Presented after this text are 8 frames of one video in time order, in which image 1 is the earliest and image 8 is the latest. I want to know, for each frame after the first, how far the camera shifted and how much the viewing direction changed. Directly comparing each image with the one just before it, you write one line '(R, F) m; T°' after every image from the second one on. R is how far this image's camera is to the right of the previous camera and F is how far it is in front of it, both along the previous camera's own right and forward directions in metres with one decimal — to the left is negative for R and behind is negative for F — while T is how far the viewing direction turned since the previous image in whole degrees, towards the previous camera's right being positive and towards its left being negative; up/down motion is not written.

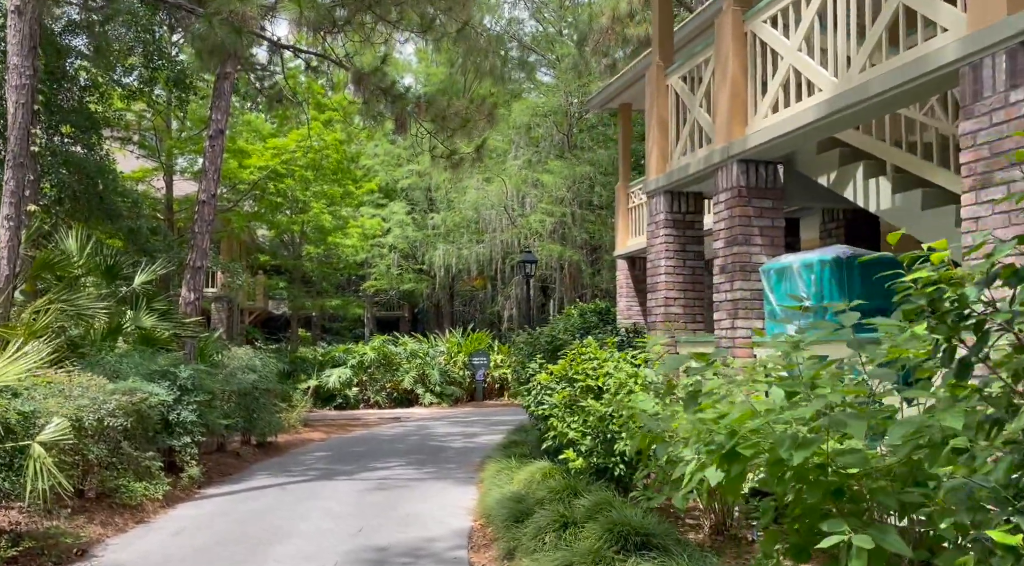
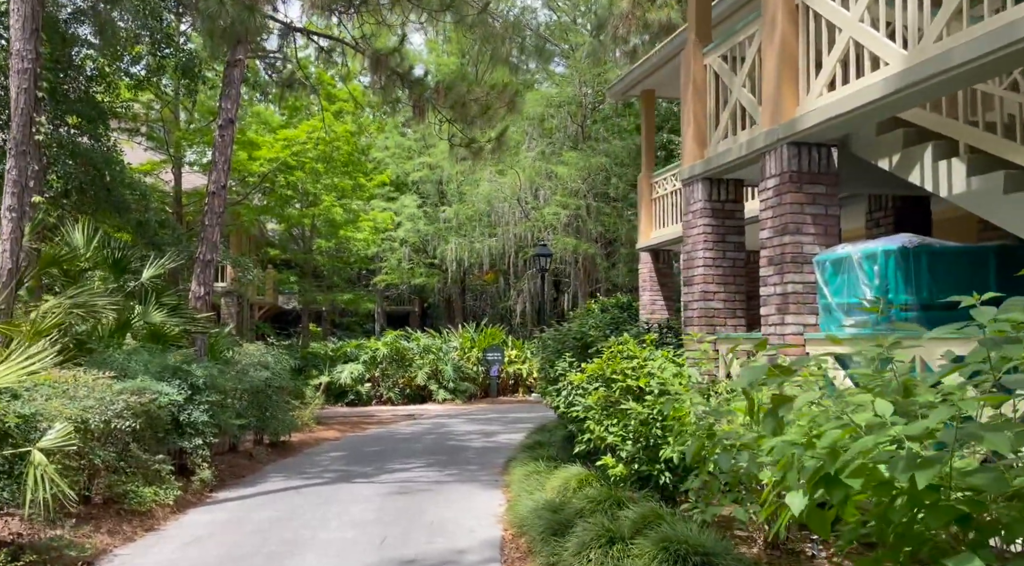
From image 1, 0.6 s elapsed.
(-0.2, +0.5) m; 0°
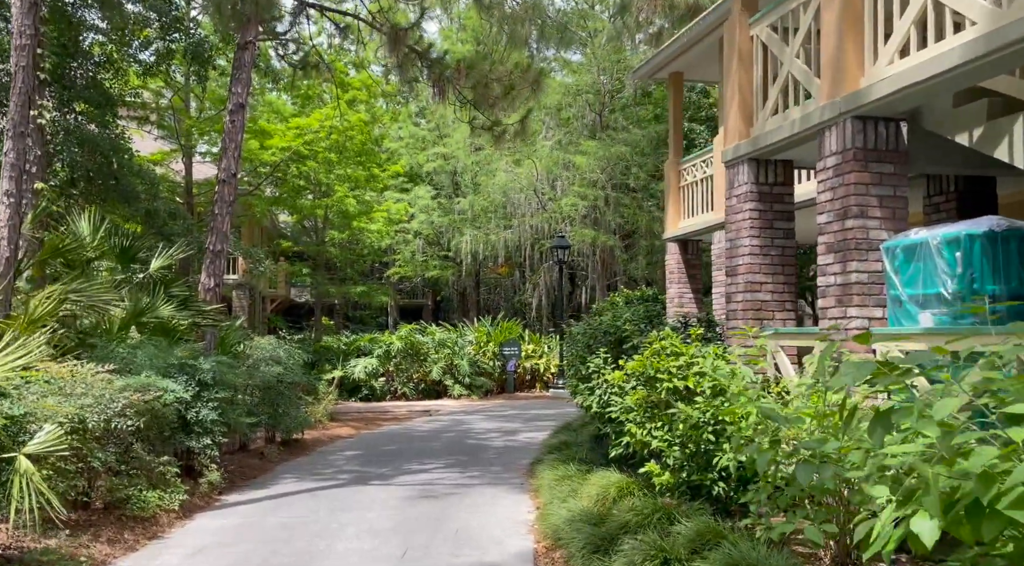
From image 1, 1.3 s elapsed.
(-0.1, +0.6) m; -1°
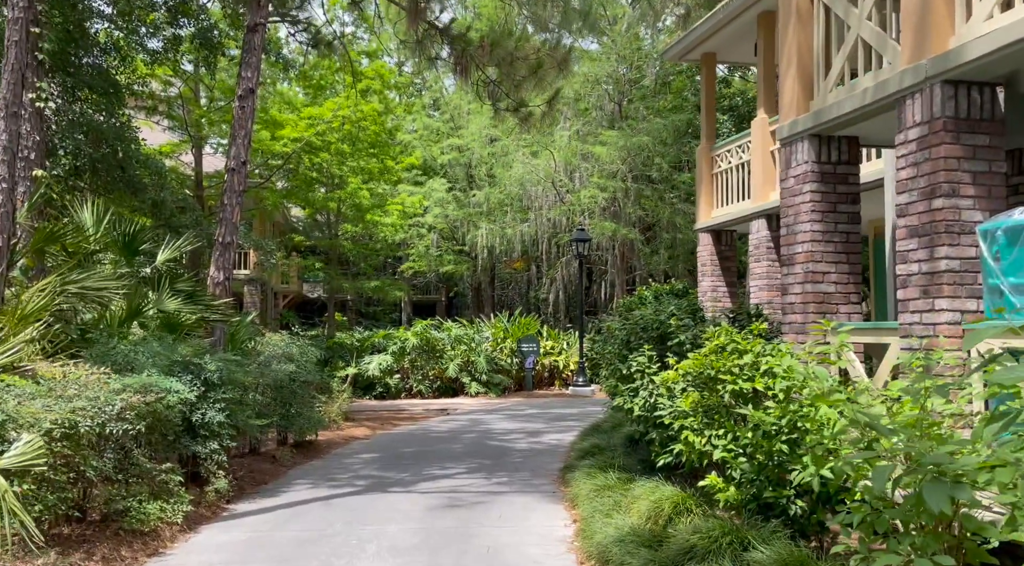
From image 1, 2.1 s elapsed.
(-0.2, +0.7) m; -1°
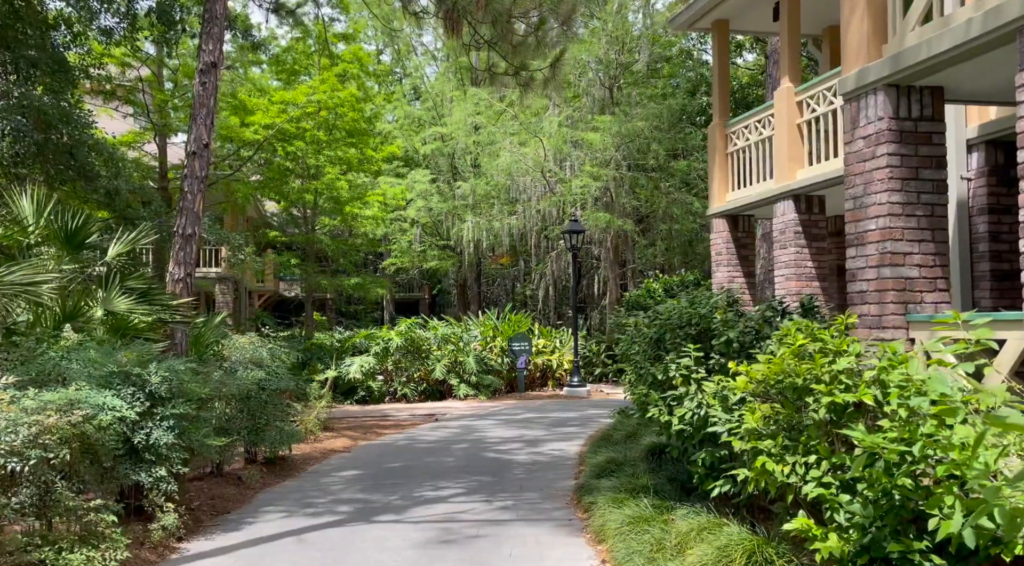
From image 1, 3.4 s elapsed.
(-0.2, +1.3) m; +1°
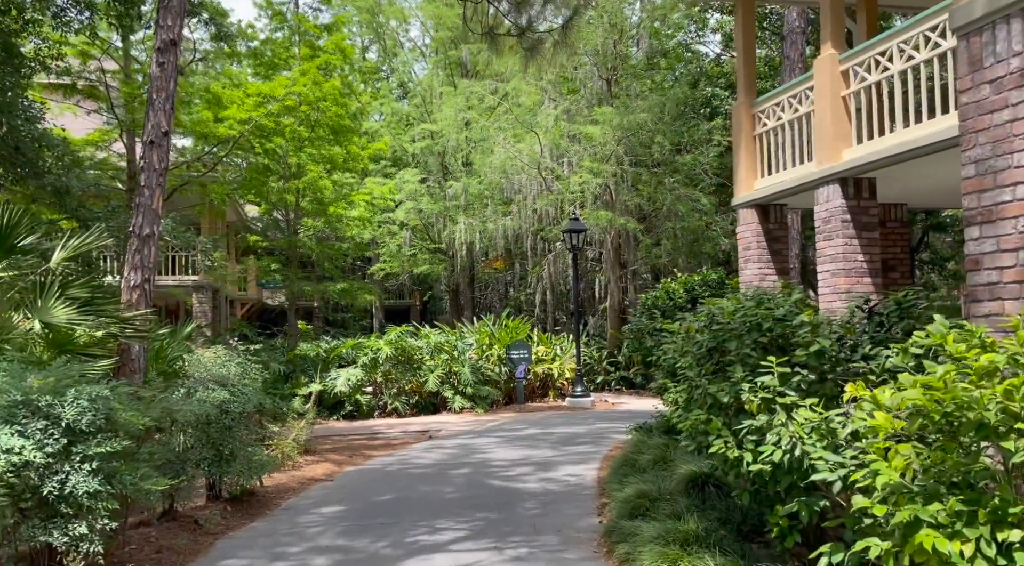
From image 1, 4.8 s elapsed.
(-0.1, +1.4) m; +1°
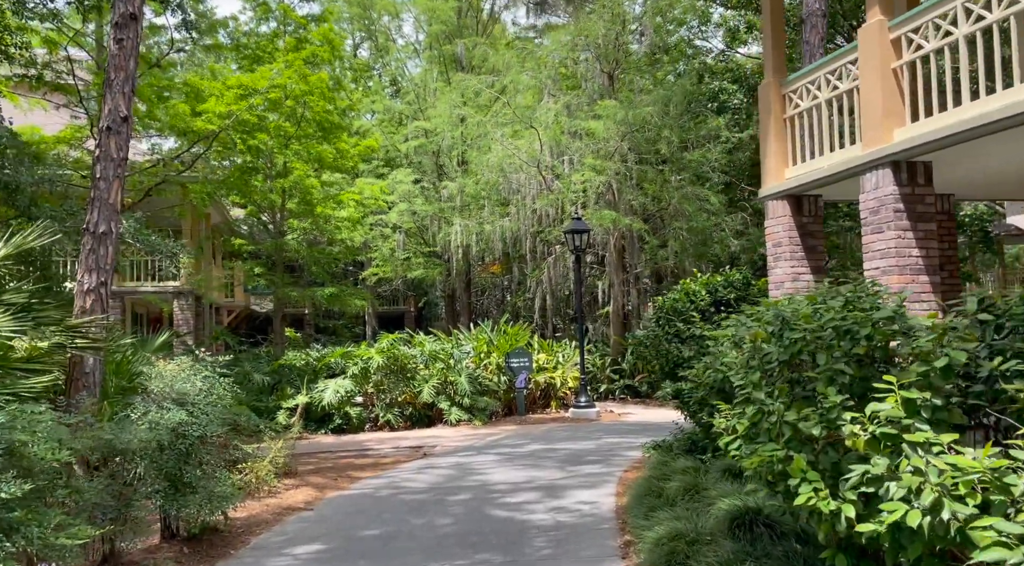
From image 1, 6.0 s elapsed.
(-0.1, +1.2) m; 0°
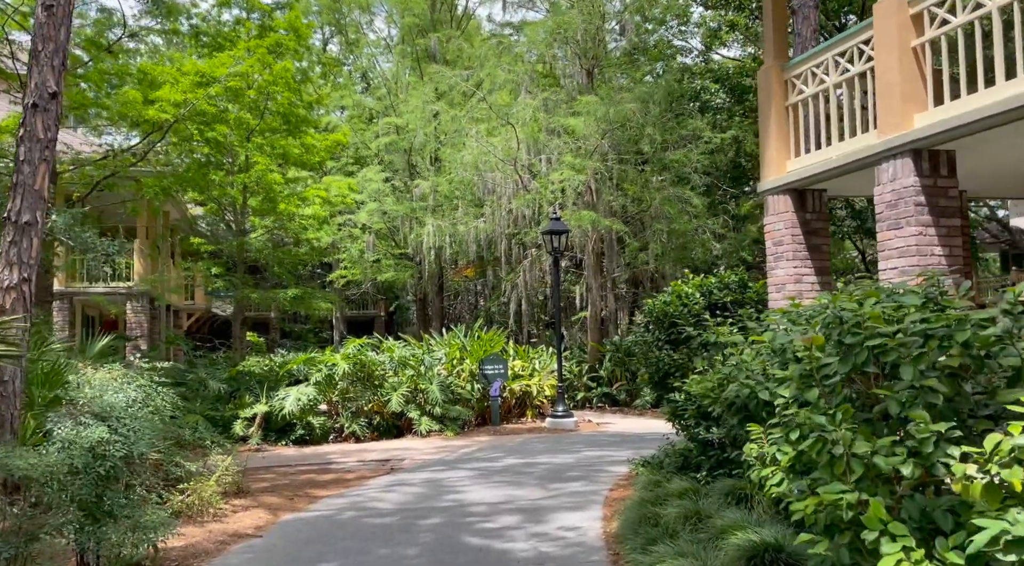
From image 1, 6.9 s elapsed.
(0.0, +0.9) m; +2°
